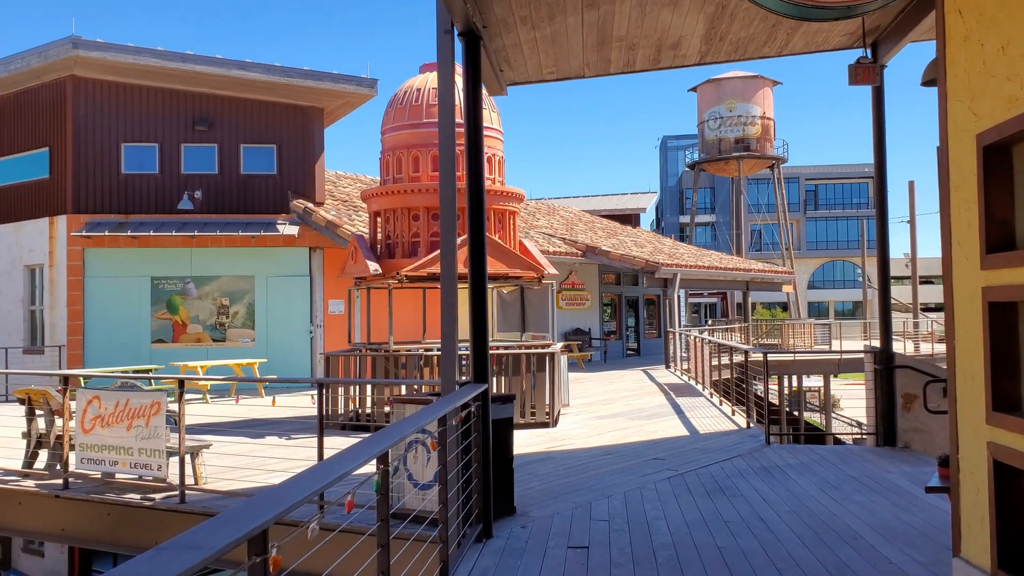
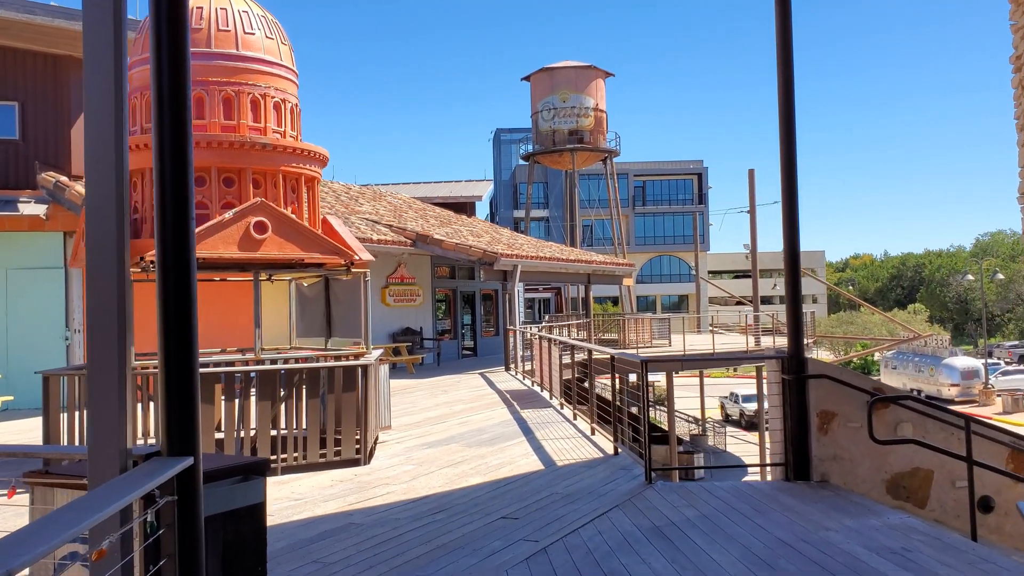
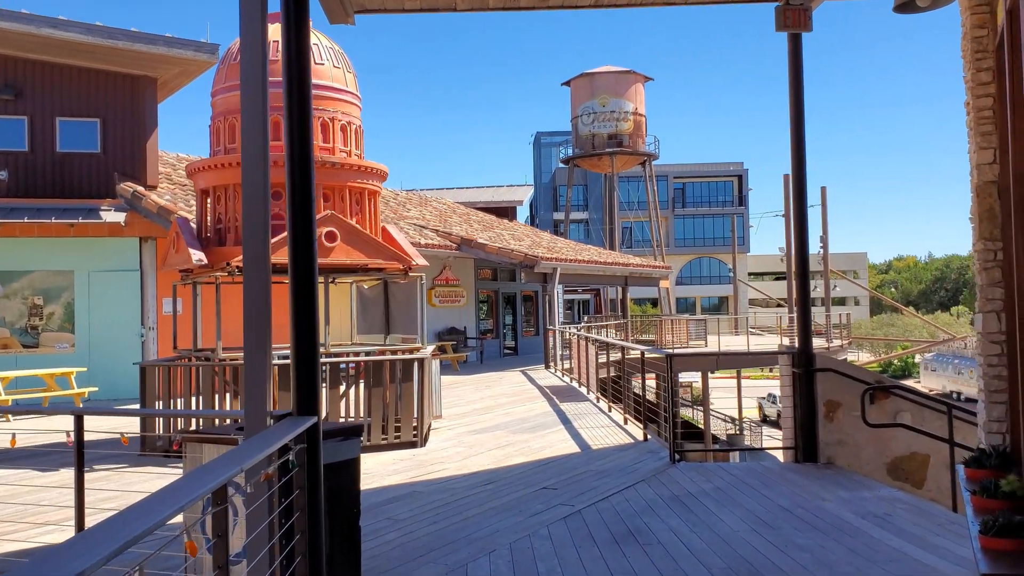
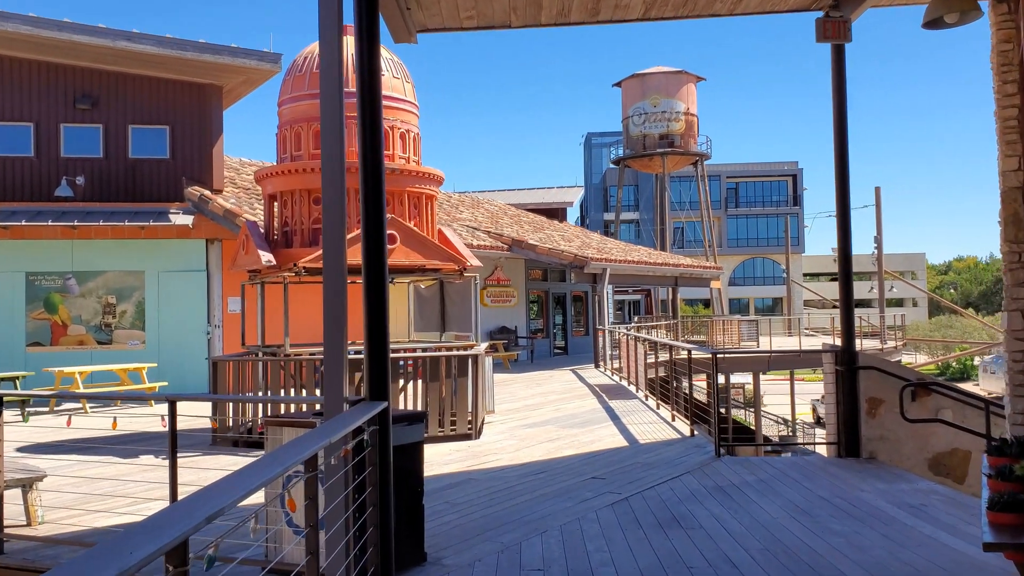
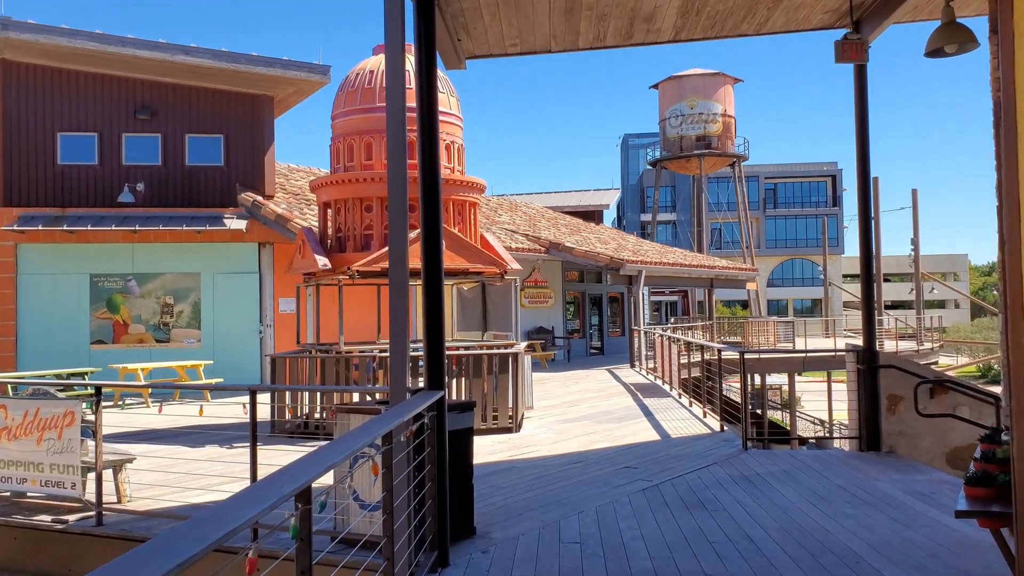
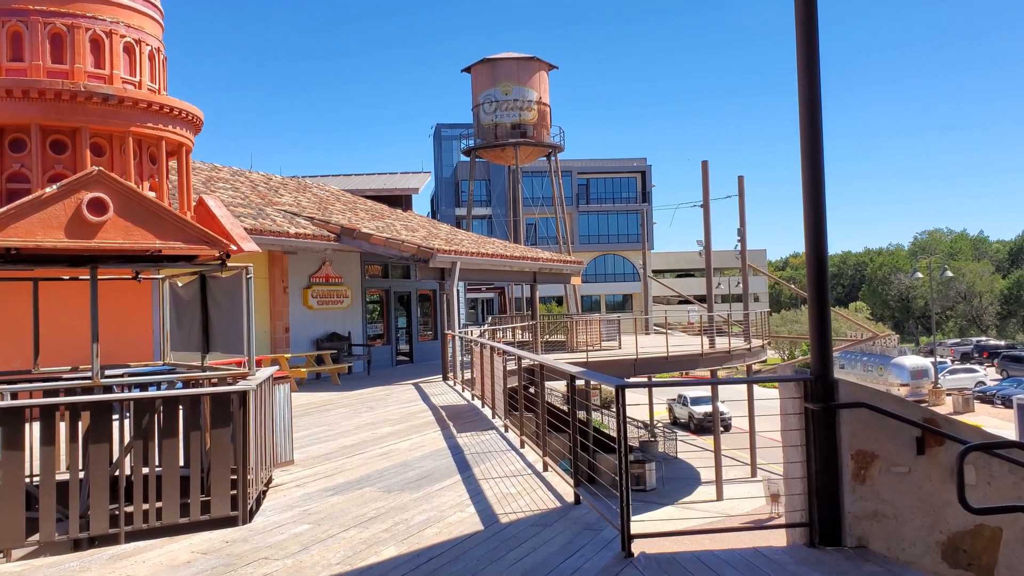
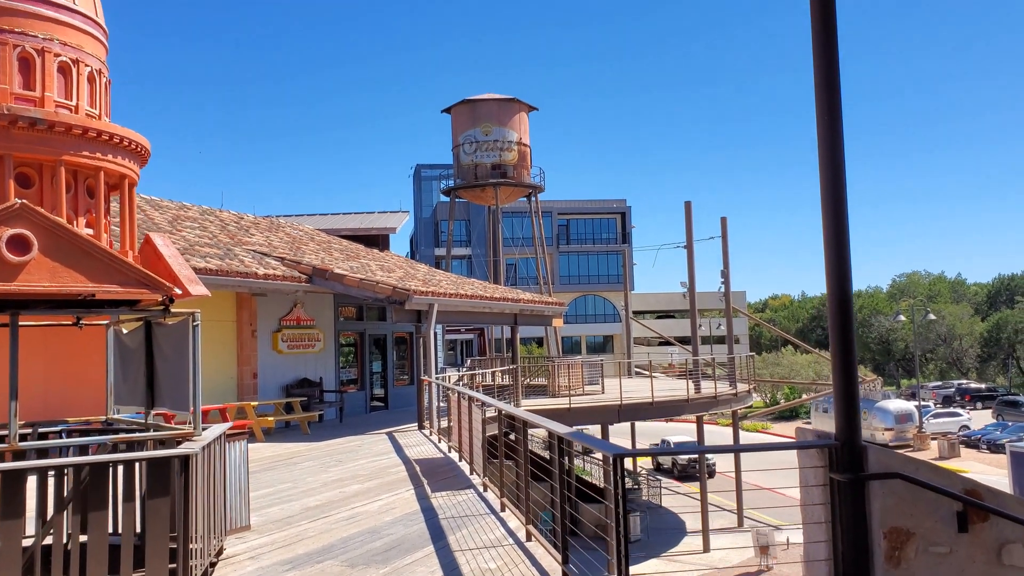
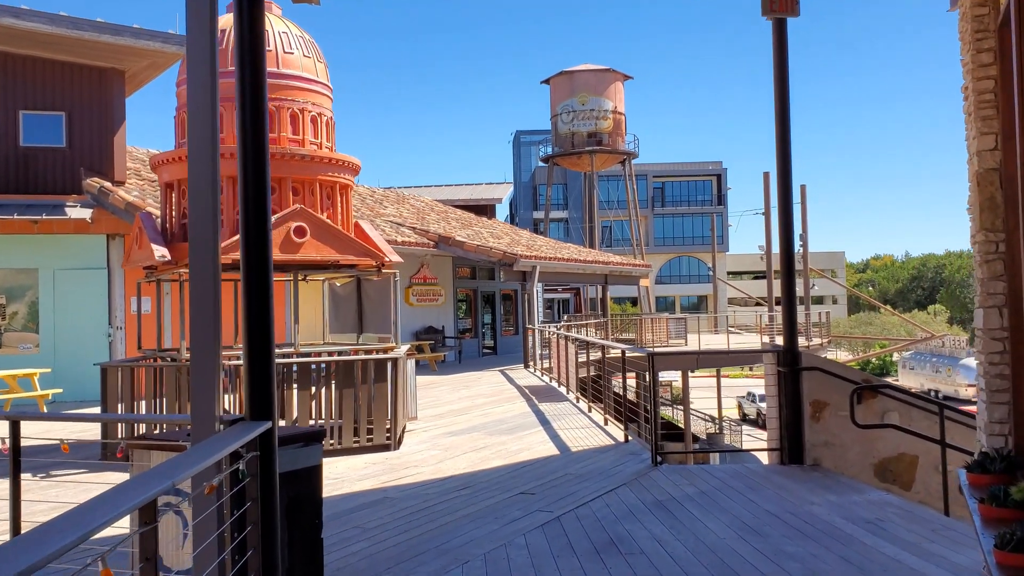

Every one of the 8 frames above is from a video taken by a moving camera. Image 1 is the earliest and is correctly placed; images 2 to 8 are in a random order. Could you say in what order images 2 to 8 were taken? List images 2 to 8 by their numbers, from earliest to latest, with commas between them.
5, 4, 3, 8, 2, 6, 7
